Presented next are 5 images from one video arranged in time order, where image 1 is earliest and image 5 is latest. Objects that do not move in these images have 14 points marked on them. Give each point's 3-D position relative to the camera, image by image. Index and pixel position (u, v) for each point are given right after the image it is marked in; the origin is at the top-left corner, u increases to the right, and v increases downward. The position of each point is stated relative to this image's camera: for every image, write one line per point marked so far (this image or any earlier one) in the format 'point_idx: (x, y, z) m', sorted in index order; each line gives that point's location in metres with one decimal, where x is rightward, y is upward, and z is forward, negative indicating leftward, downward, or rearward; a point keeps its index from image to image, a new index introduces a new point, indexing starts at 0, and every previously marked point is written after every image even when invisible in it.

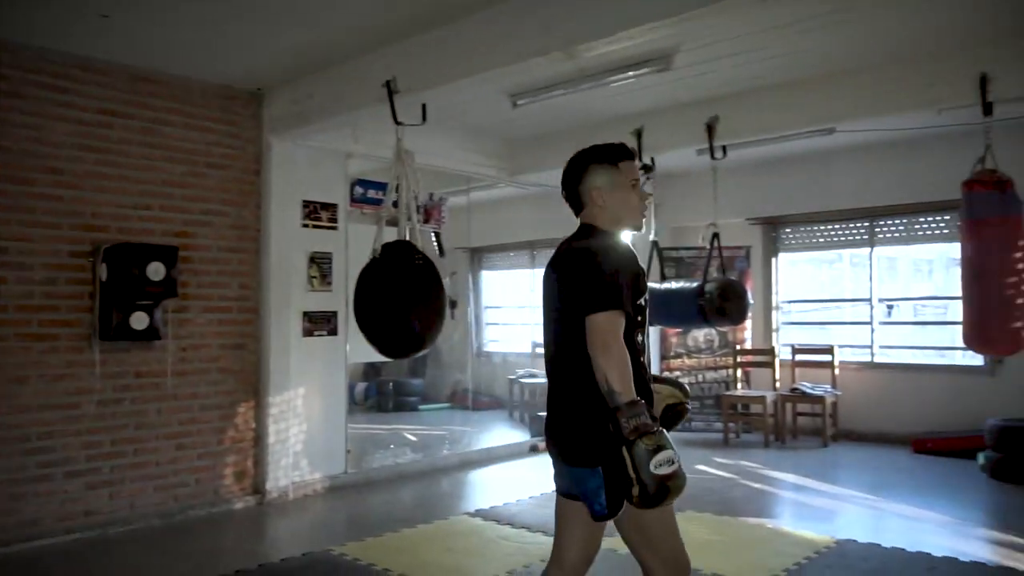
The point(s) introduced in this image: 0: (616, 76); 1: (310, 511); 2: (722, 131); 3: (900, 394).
0: (+0.6, +1.3, +4.4) m
1: (-1.3, -1.4, +4.5) m
2: (+1.4, +1.1, +5.1) m
3: (+3.5, -1.0, +6.8) m
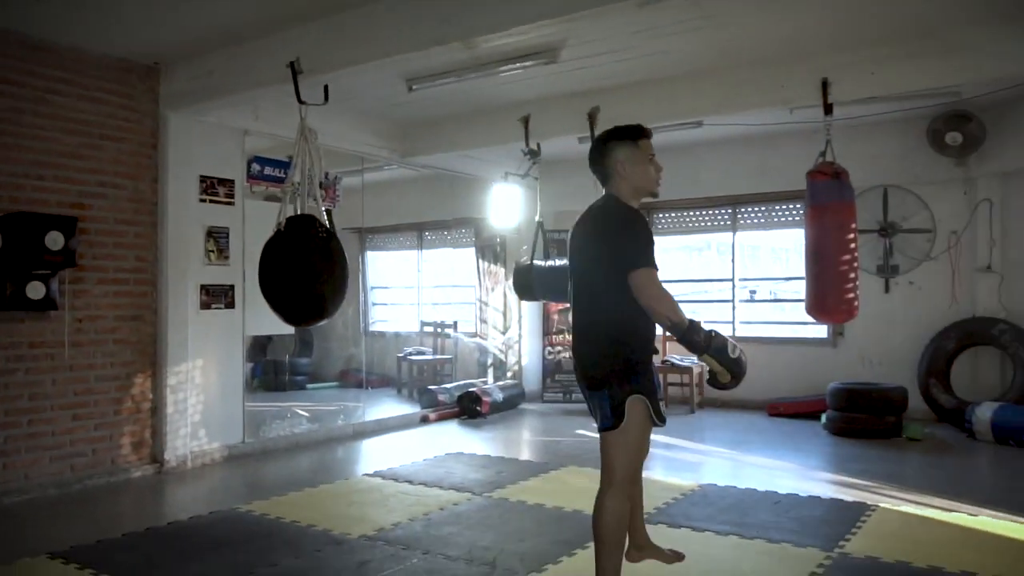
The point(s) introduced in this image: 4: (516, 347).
0: (0.0, +1.4, +4.8) m
1: (-1.9, -1.2, +4.6) m
2: (+0.7, +1.3, +5.6) m
3: (+2.5, -0.8, +7.6) m
4: (0.0, -0.6, +8.2) m
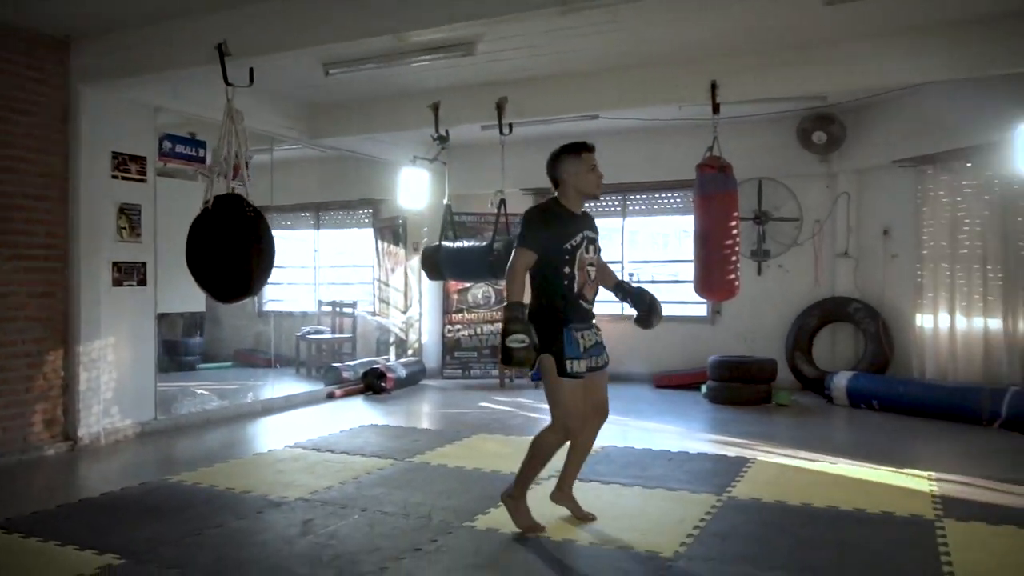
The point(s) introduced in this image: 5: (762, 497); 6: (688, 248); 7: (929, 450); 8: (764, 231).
0: (-0.6, +1.6, +5.0) m
1: (-2.5, -1.0, +4.6) m
2: (0.0, +1.4, +5.9) m
3: (+1.5, -0.6, +8.2) m
4: (-1.1, -0.4, +8.4) m
5: (+1.2, -1.0, +3.7) m
6: (+1.6, +0.4, +8.1) m
7: (+2.7, -1.1, +4.8) m
8: (+2.6, +0.6, +7.5) m
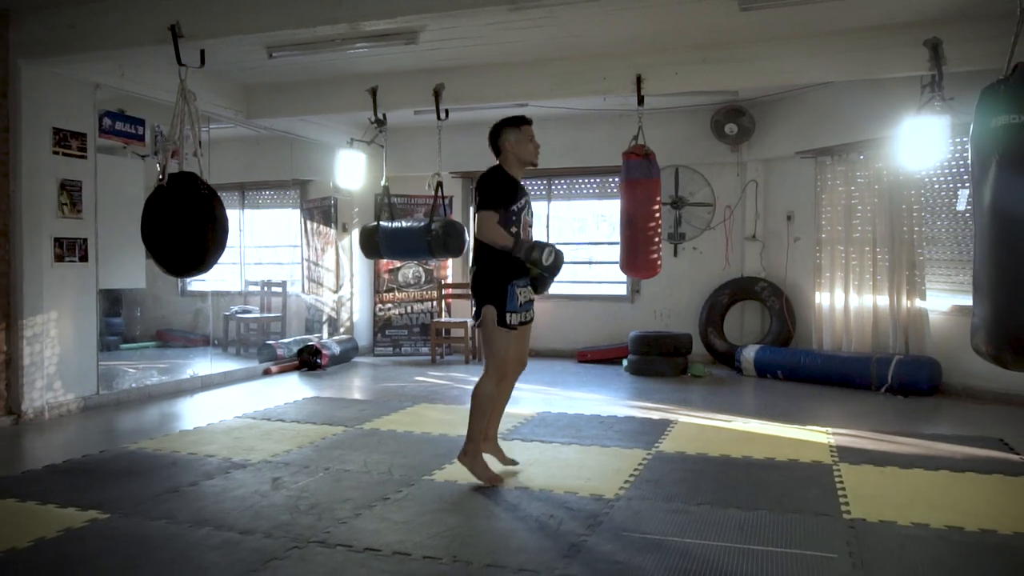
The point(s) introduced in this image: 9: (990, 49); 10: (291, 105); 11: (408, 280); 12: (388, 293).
0: (-1.0, +1.7, +5.2) m
1: (-2.8, -0.9, +4.7) m
2: (-0.5, +1.6, +6.1) m
3: (+0.7, -0.3, +8.6) m
4: (-1.9, -0.2, +8.6) m
5: (+1.0, -0.9, +4.1) m
6: (+0.8, +0.7, +8.5) m
7: (+2.3, -0.9, +5.5) m
8: (+1.8, +0.8, +8.1) m
9: (+3.1, +1.6, +4.8) m
10: (-2.0, +1.7, +6.7) m
11: (-1.2, +0.1, +8.7) m
12: (-1.5, -0.1, +8.7) m
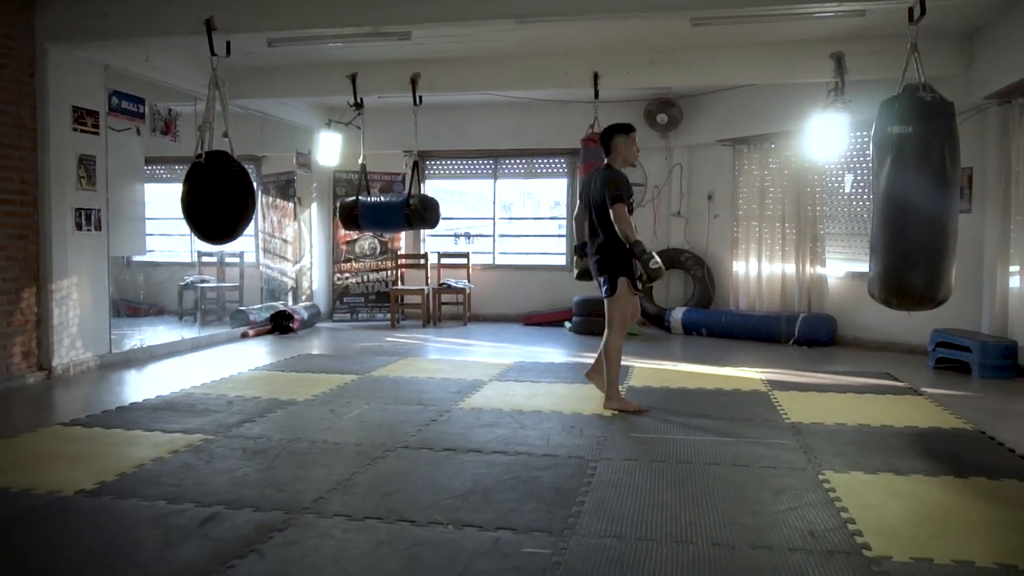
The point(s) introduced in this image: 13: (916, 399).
0: (-1.1, +2.0, +5.8) m
1: (-2.9, -0.7, +5.1) m
2: (-0.8, +1.9, +6.8) m
3: (0.0, 0.0, +9.5) m
4: (-2.5, +0.2, +9.1) m
5: (+1.0, -0.7, +5.1) m
6: (+0.2, +1.0, +9.4) m
7: (+2.1, -0.6, +6.6) m
8: (+1.3, +1.2, +9.0) m
9: (+3.0, +1.8, +6.0) m
10: (-2.3, +2.0, +7.1) m
11: (-1.8, +0.5, +9.3) m
12: (-2.1, +0.3, +9.3) m
13: (+2.5, -0.7, +4.5) m
